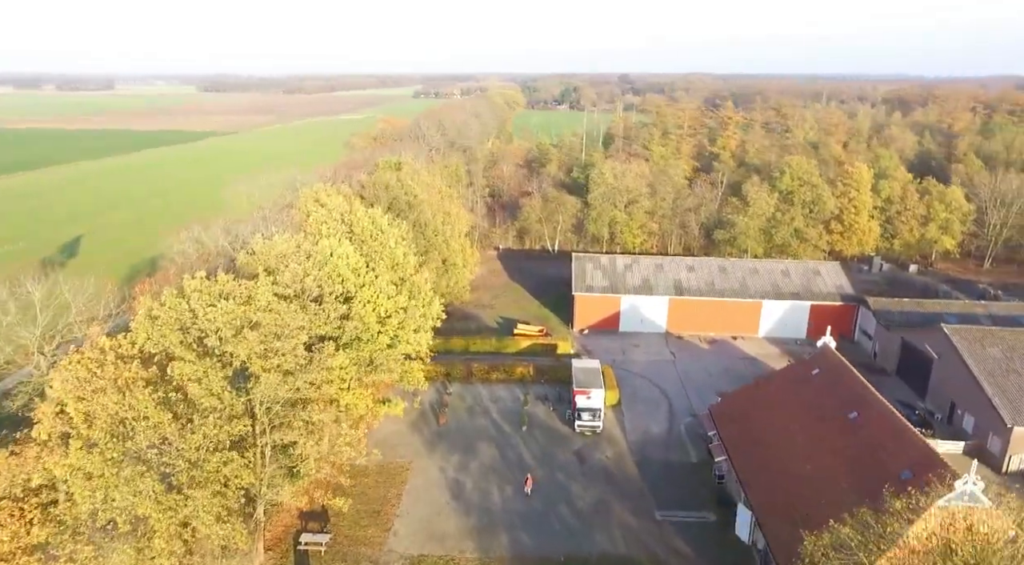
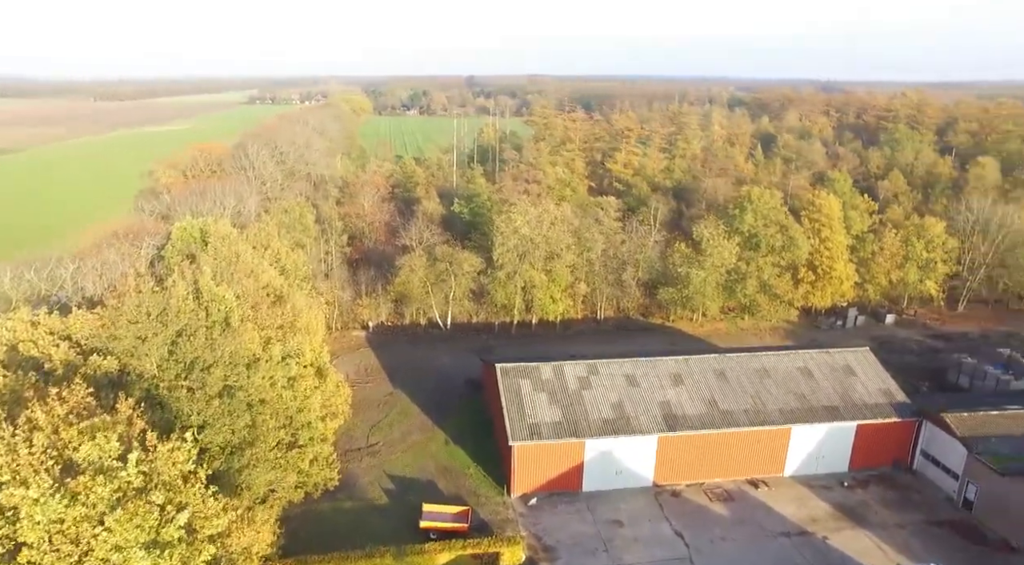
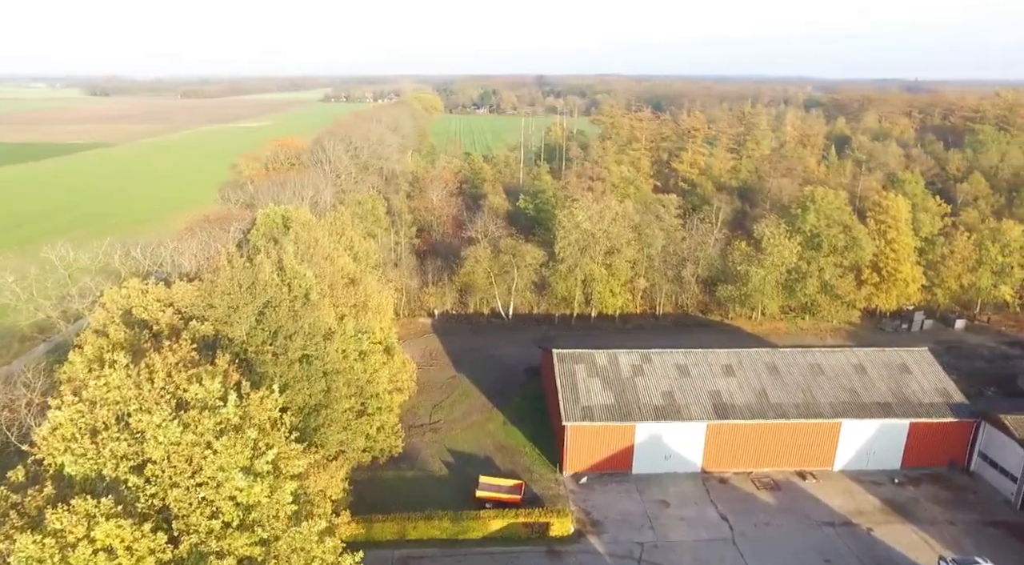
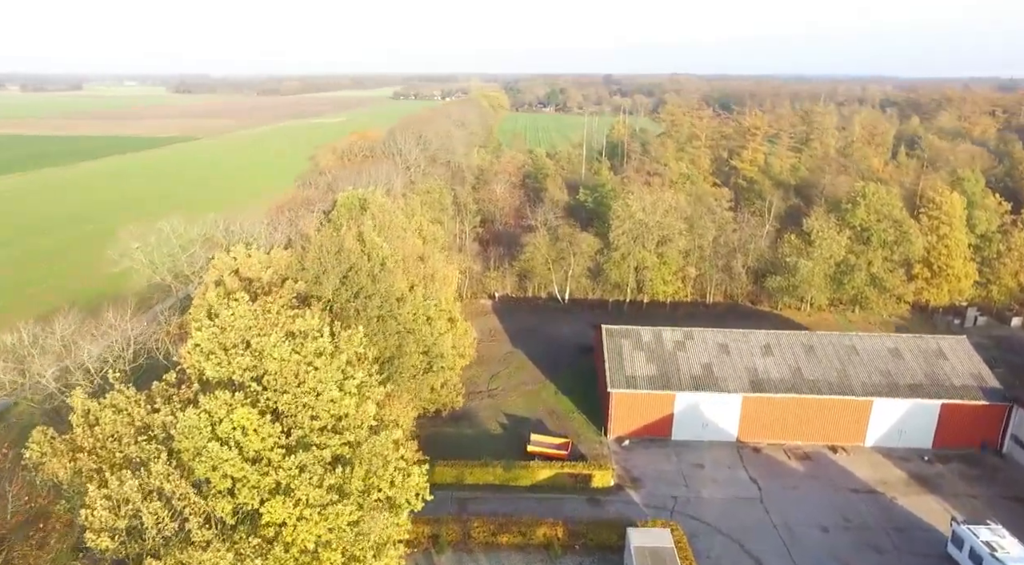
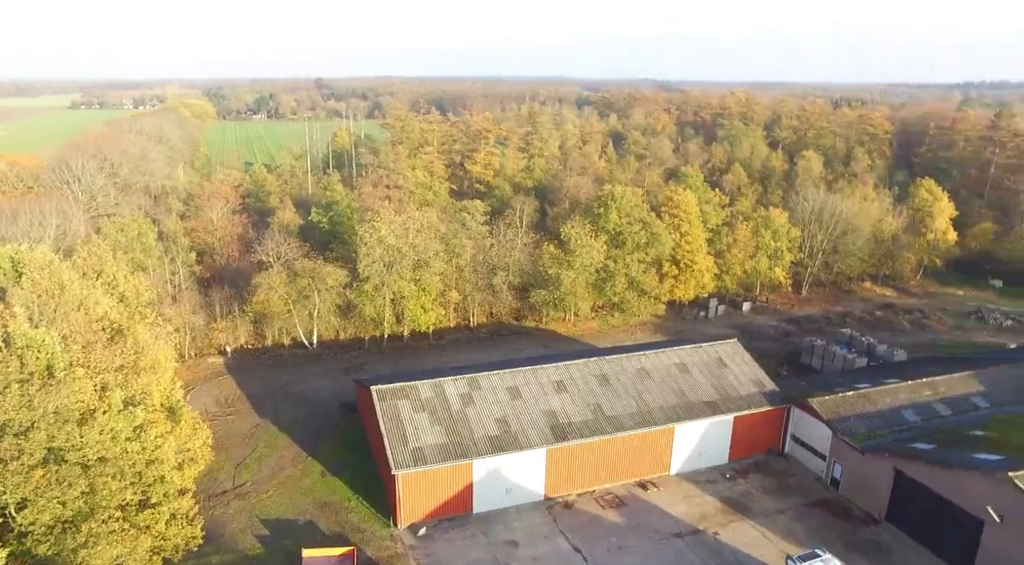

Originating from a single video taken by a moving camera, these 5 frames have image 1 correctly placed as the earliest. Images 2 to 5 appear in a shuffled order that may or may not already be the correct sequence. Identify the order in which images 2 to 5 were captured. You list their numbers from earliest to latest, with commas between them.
4, 3, 2, 5
